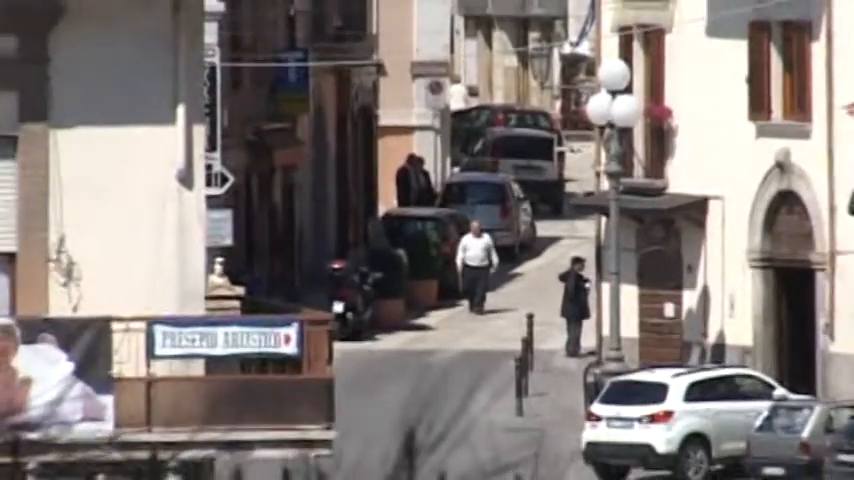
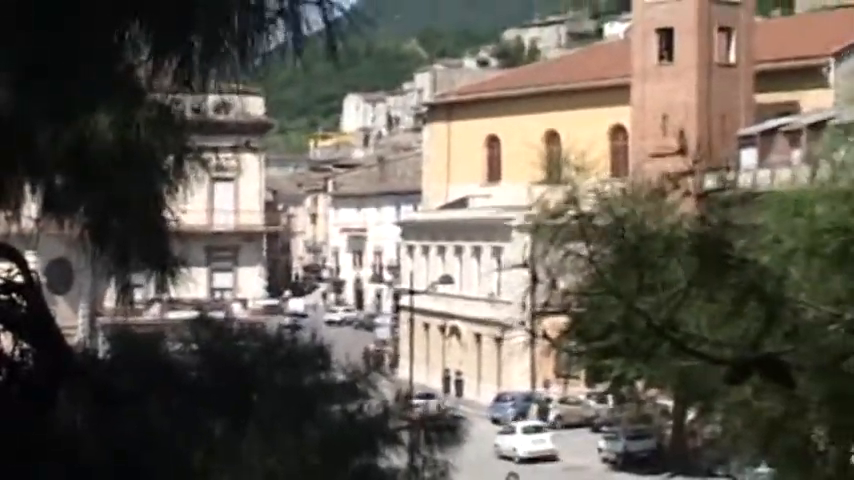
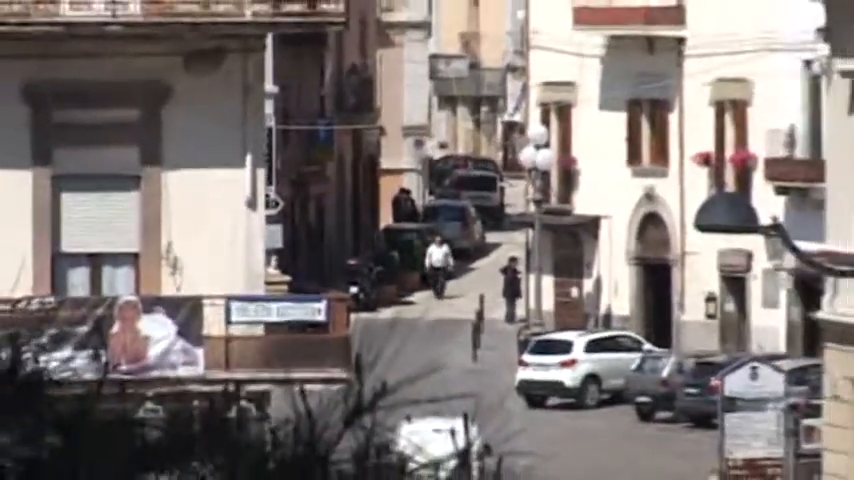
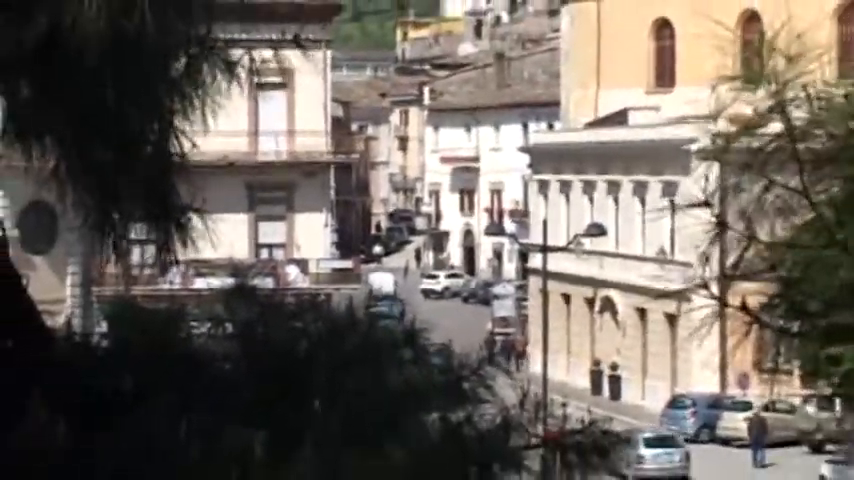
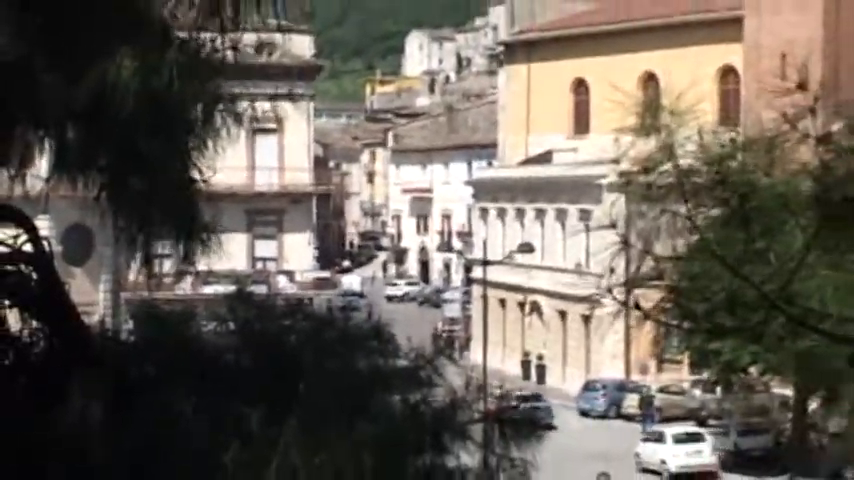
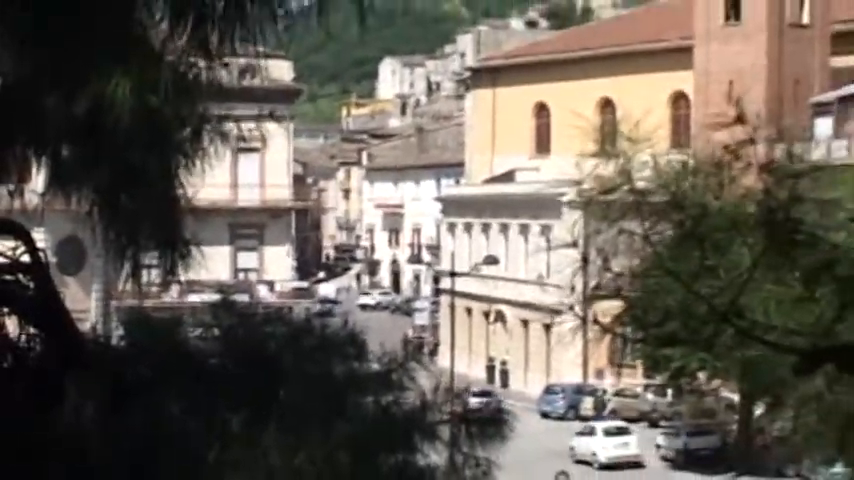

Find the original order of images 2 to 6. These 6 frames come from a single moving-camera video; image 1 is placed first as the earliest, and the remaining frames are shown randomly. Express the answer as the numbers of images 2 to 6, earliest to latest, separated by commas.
3, 4, 5, 6, 2
